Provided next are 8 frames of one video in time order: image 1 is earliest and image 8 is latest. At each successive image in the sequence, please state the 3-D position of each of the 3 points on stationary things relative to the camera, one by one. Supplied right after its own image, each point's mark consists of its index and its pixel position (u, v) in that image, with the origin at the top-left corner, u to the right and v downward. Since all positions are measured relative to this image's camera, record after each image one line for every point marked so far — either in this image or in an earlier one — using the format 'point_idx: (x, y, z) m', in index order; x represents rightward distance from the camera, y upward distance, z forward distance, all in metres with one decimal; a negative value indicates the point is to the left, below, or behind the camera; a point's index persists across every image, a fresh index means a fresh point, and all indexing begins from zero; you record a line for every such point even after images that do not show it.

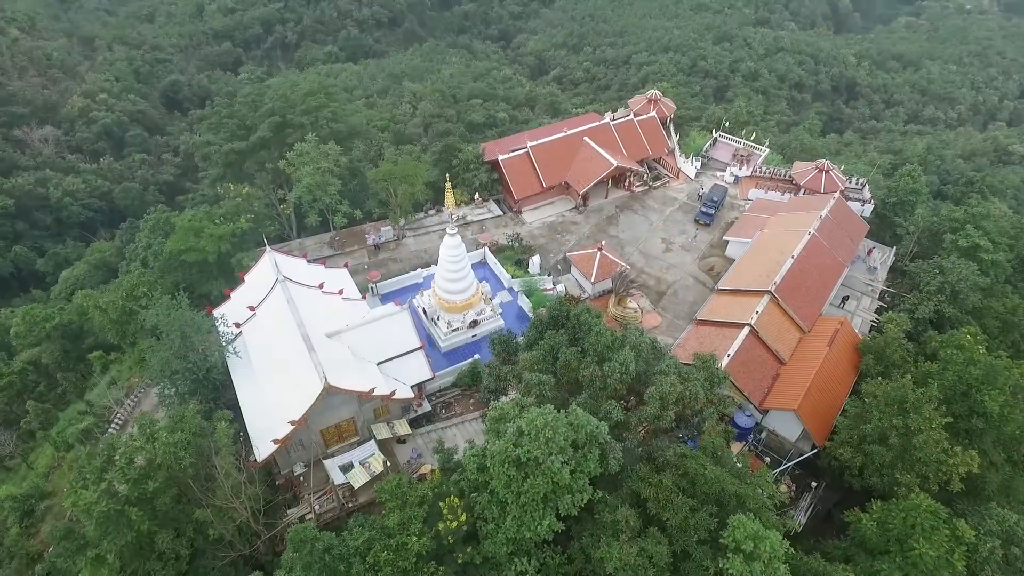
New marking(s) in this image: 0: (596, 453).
0: (+1.9, -4.0, +15.0) m
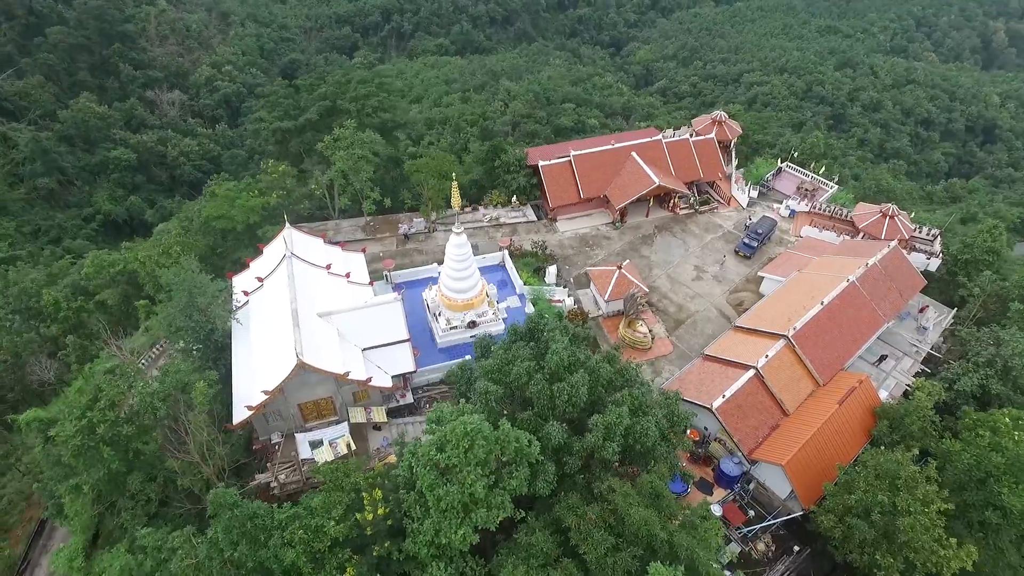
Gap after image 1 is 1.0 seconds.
0: (+0.2, -4.4, +14.7) m
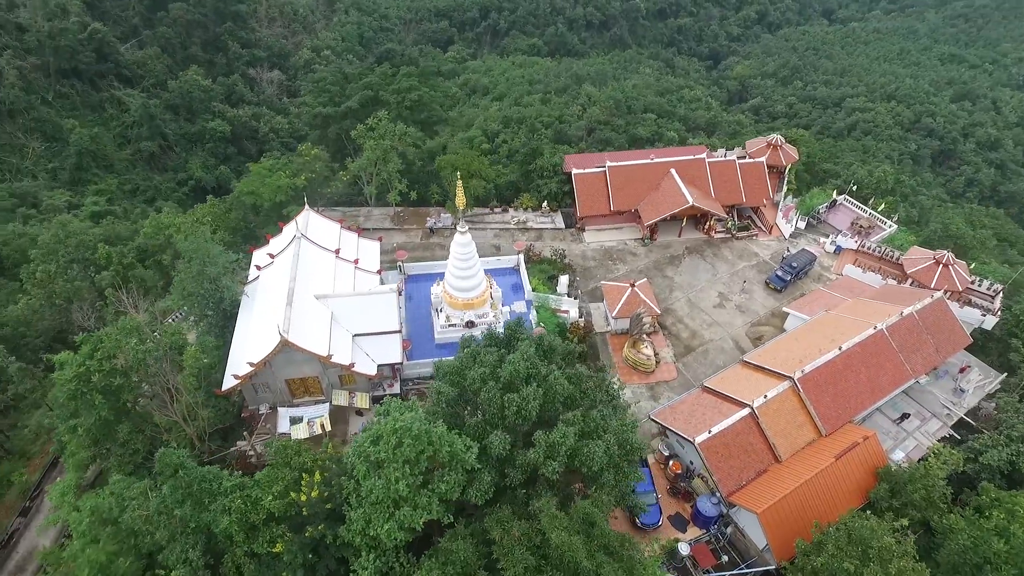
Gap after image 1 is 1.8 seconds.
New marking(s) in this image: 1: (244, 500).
0: (-1.4, -4.5, +14.6) m
1: (-6.8, -5.3, +15.3) m
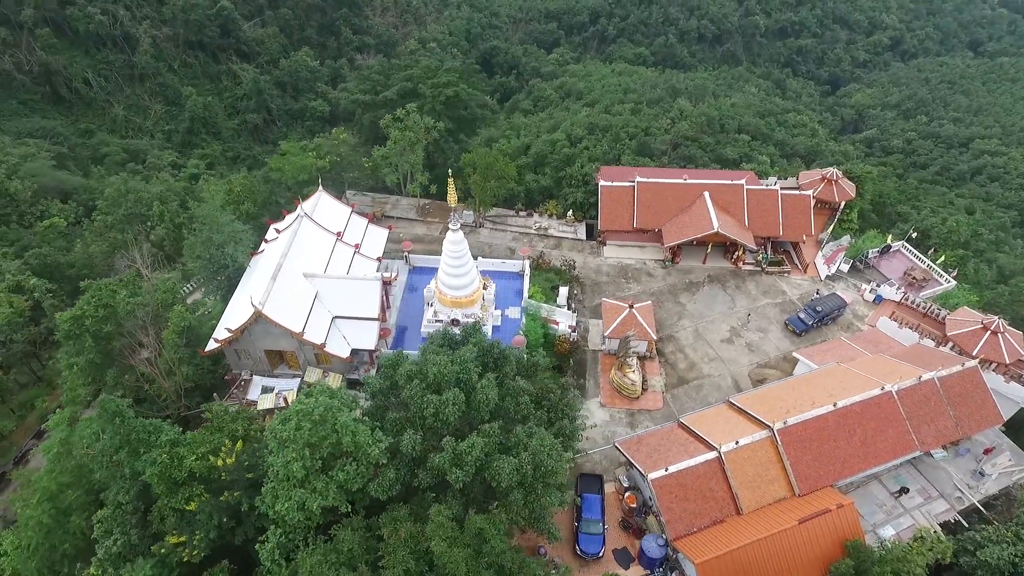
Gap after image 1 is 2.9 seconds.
0: (-3.8, -4.3, +14.6) m
1: (-9.0, -4.4, +16.2) m
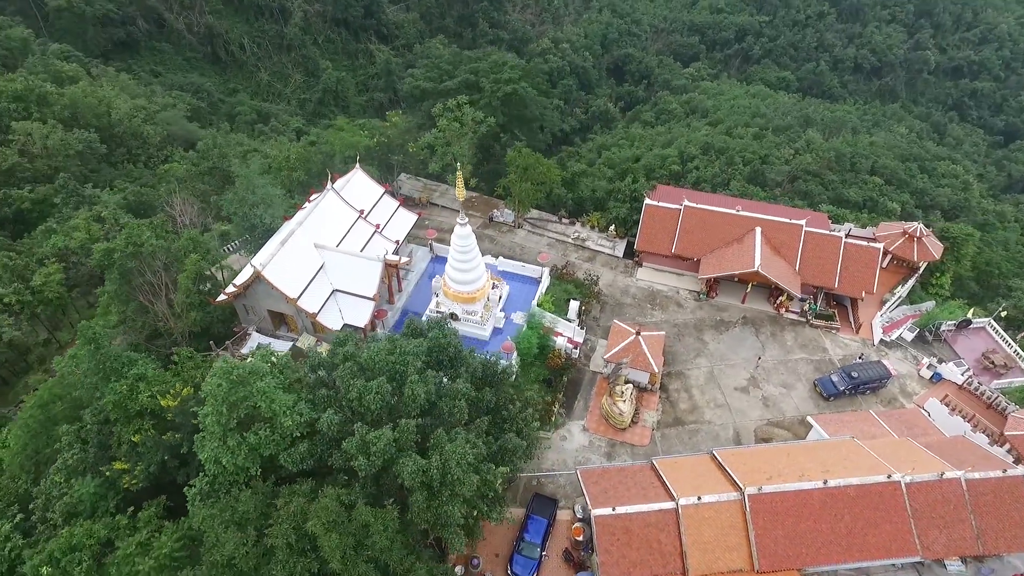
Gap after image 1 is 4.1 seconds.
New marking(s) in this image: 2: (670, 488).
0: (-6.0, -3.6, +15.0) m
1: (-10.8, -2.8, +17.4) m
2: (+5.0, -6.2, +19.1) m
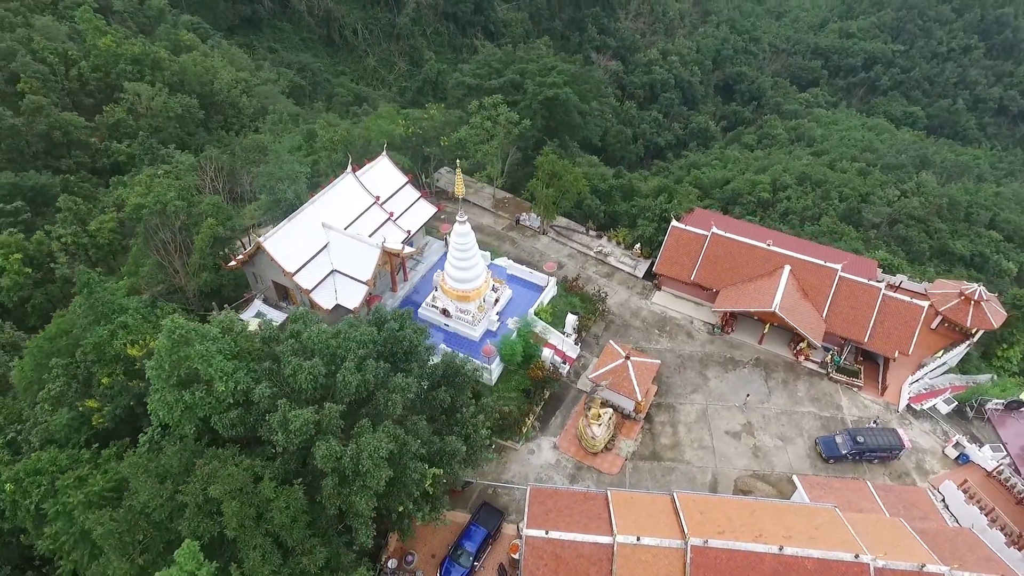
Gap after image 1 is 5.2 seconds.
0: (-7.9, -2.7, +15.6) m
1: (-12.2, -1.4, +18.7) m
2: (+3.0, -7.0, +18.1) m
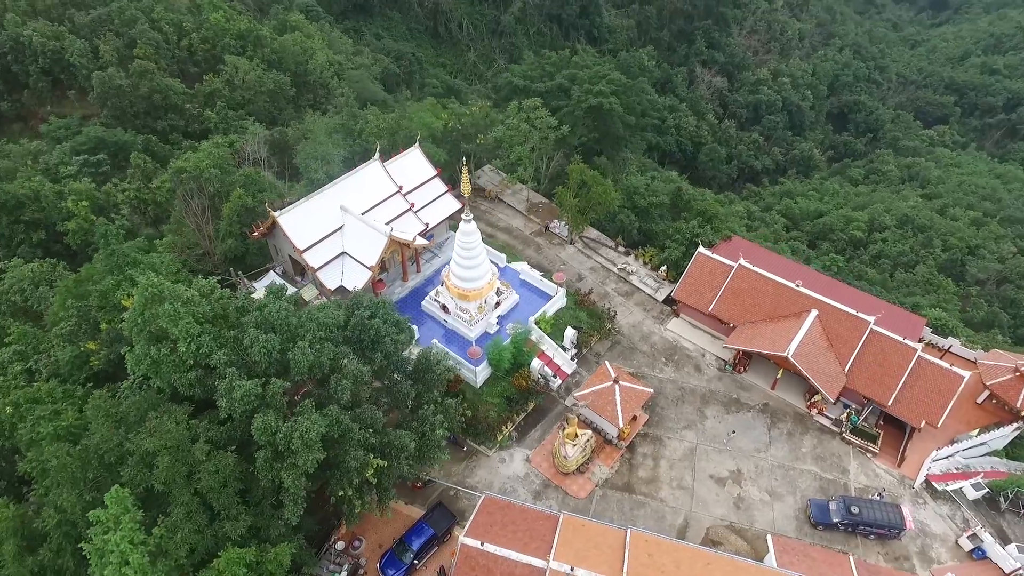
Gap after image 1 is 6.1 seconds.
0: (-9.2, -1.7, +16.5) m
1: (-12.9, +0.1, +20.1) m
2: (+1.2, -7.5, +17.5) m
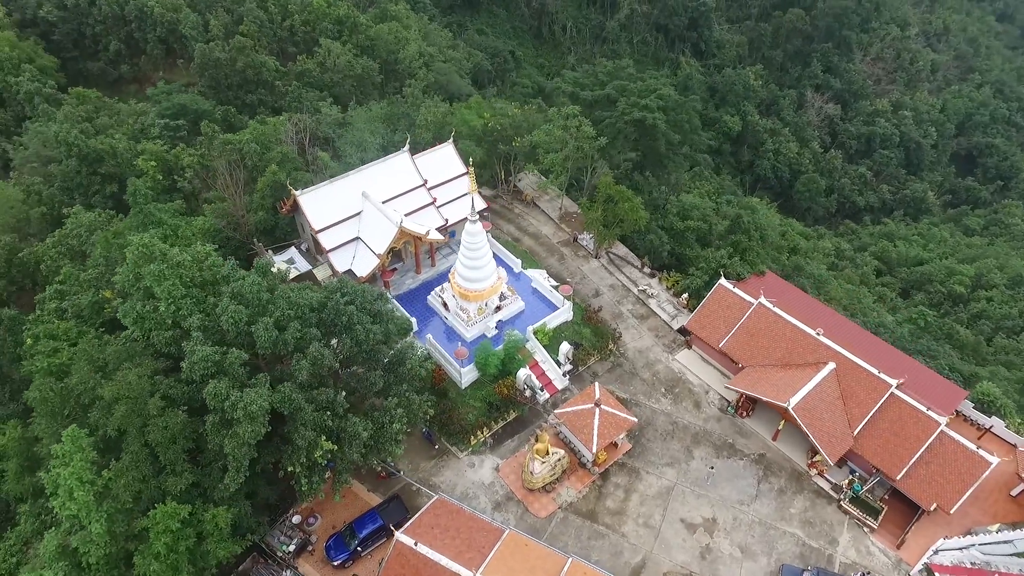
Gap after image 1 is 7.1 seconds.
0: (-10.3, -0.6, +17.6) m
1: (-13.2, +1.7, +21.6) m
2: (-0.7, -7.7, +17.2) m
